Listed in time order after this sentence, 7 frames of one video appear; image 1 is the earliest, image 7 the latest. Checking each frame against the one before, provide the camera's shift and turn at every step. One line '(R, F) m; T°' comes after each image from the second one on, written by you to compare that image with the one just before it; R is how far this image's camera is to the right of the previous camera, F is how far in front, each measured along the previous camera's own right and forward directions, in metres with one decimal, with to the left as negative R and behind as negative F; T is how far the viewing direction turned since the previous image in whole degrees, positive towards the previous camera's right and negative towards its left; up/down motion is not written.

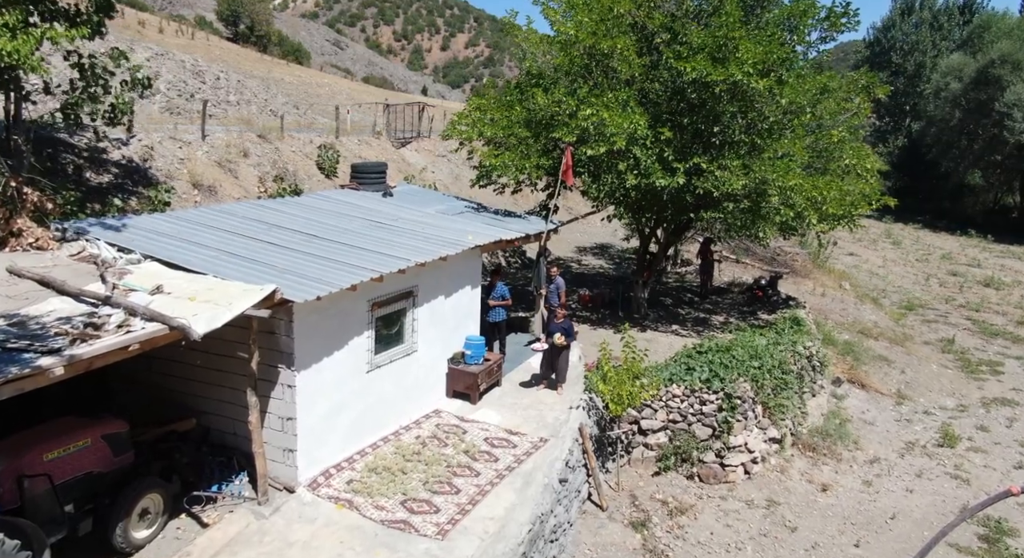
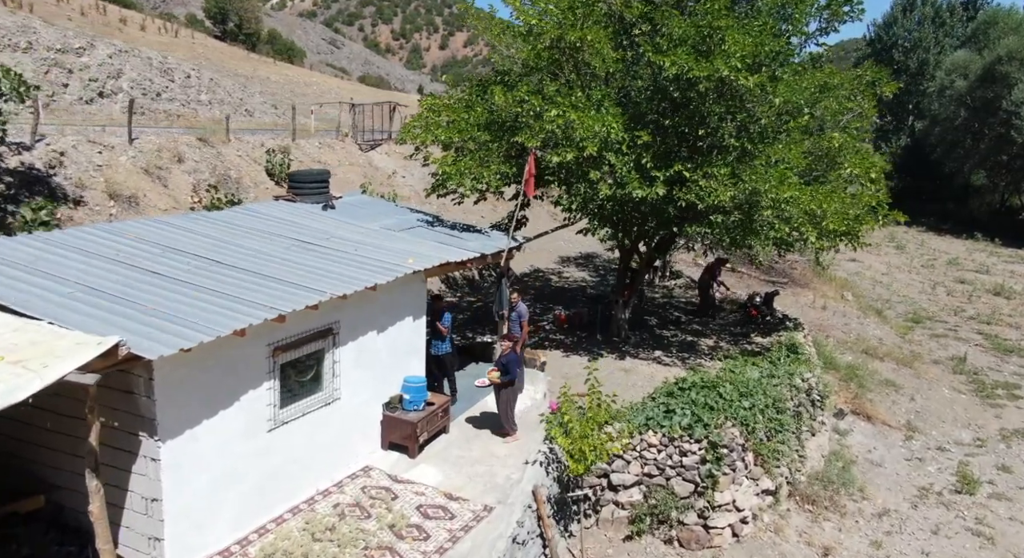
(+0.7, +1.9) m; 0°
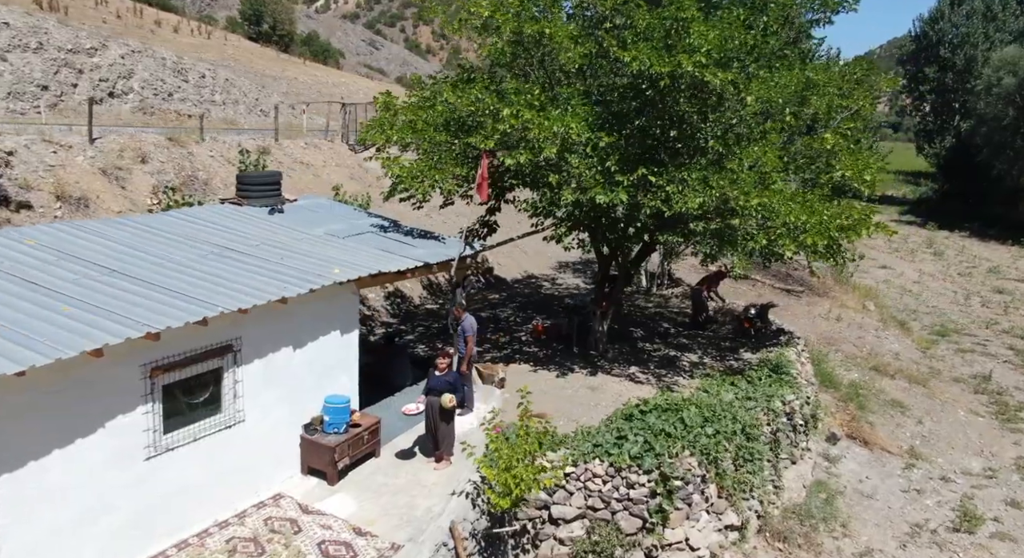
(+1.4, +0.9) m; -3°
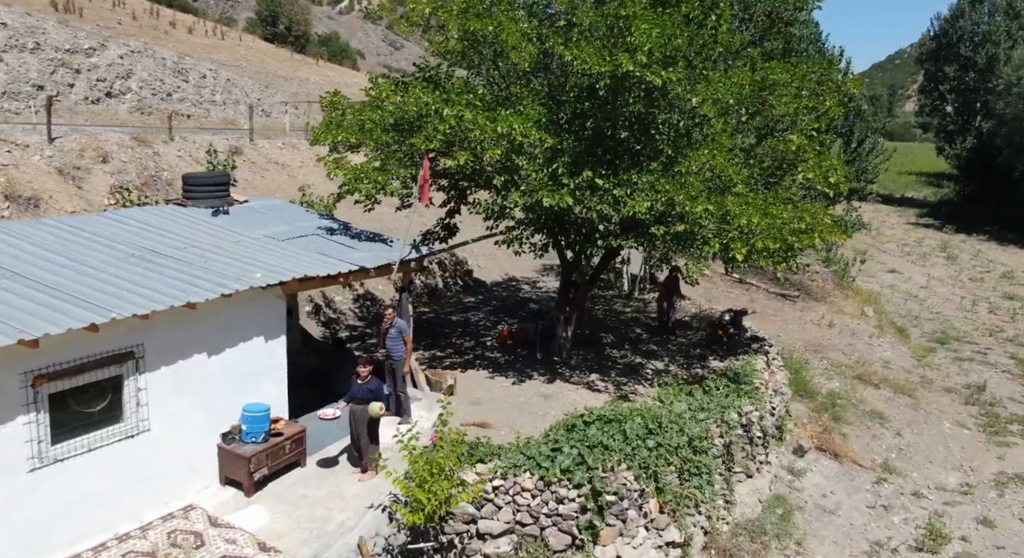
(+1.2, +0.4) m; -2°
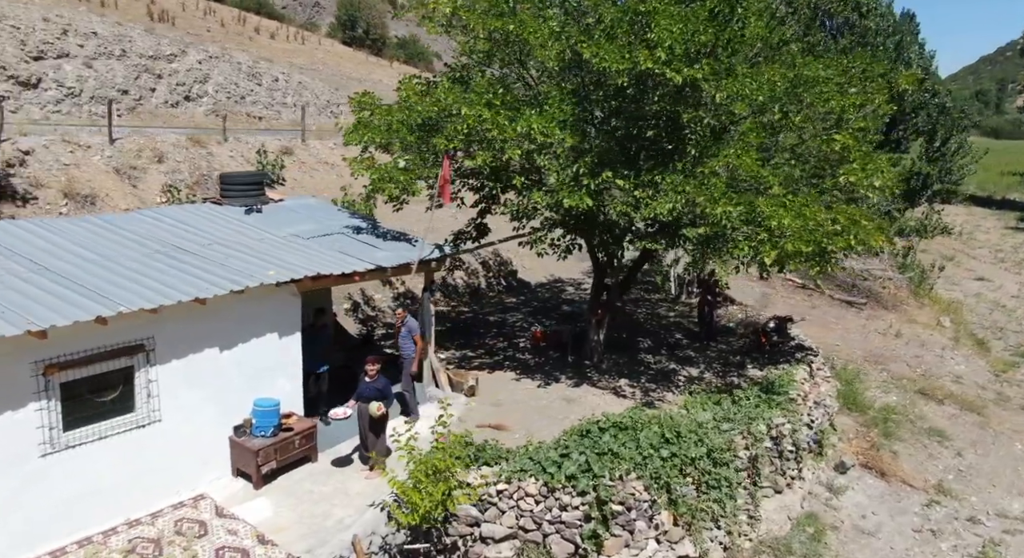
(+0.9, +0.2) m; -6°
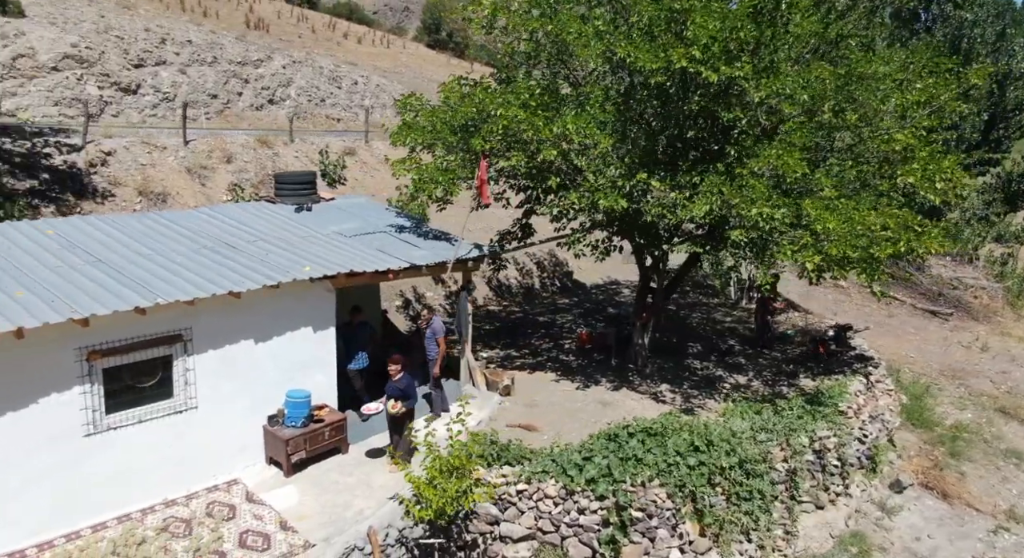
(+0.8, 0.0) m; -6°
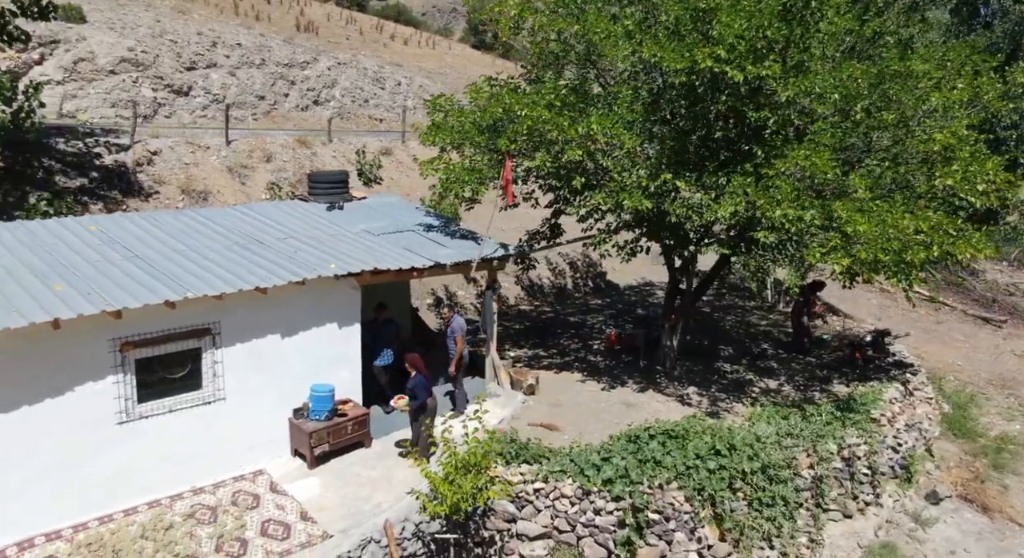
(+0.3, 0.0) m; -3°
